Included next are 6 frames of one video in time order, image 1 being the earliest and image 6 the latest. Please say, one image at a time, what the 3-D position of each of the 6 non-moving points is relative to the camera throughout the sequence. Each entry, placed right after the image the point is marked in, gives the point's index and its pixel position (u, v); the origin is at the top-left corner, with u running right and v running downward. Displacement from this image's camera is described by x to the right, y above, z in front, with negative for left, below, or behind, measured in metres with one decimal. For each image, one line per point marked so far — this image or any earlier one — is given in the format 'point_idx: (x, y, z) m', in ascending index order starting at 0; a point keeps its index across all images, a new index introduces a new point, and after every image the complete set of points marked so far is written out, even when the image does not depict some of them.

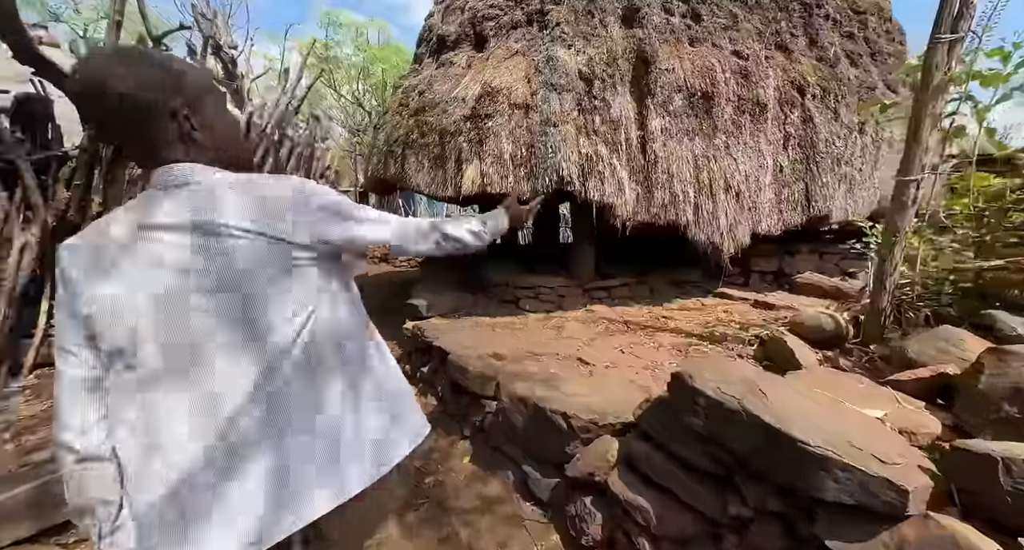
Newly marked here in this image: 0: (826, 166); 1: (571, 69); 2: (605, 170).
0: (+3.8, +1.2, +4.8) m
1: (+0.7, +2.3, +4.6) m
2: (+0.9, +1.1, +4.3) m
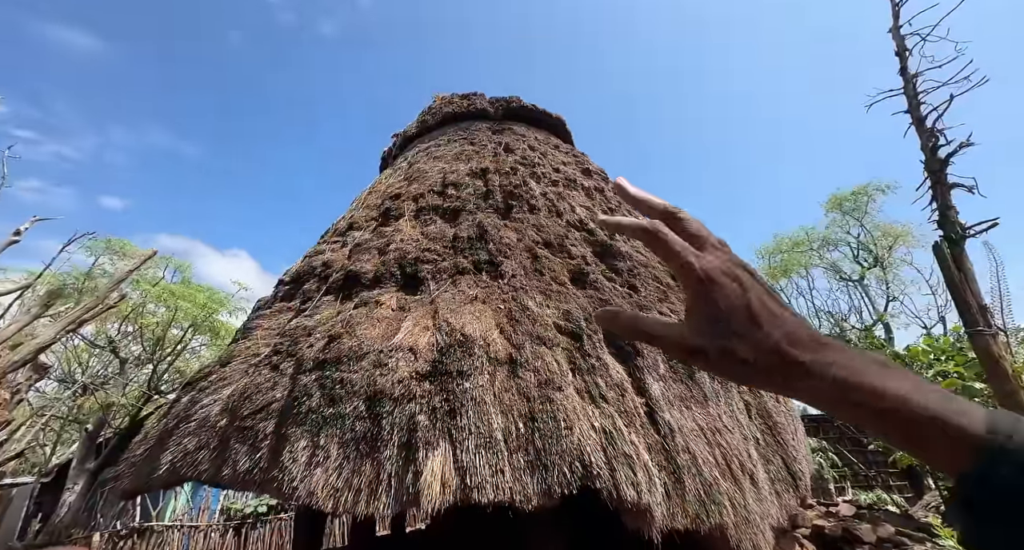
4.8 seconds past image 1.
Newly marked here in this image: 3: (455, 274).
0: (+3.1, -1.9, +4.7) m
1: (+0.3, -0.4, +3.8) m
2: (+0.9, -1.3, +3.0) m
3: (-0.6, 0.0, +4.4) m
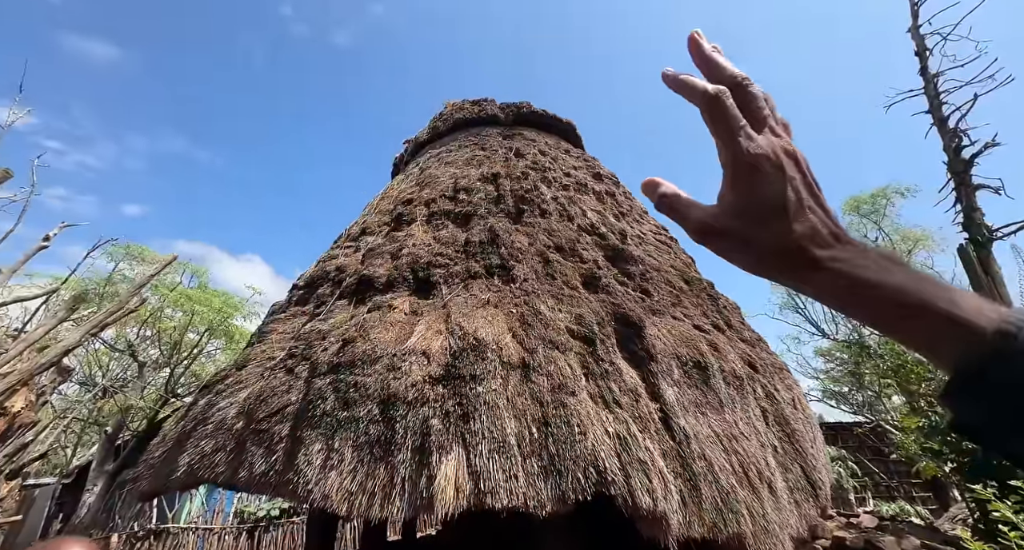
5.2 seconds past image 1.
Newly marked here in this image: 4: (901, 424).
0: (+3.3, -1.9, +4.6) m
1: (+0.5, -0.5, +3.8) m
2: (+1.0, -1.3, +3.0) m
3: (-0.5, 0.0, +4.4) m
4: (+7.0, -2.7, +7.4) m
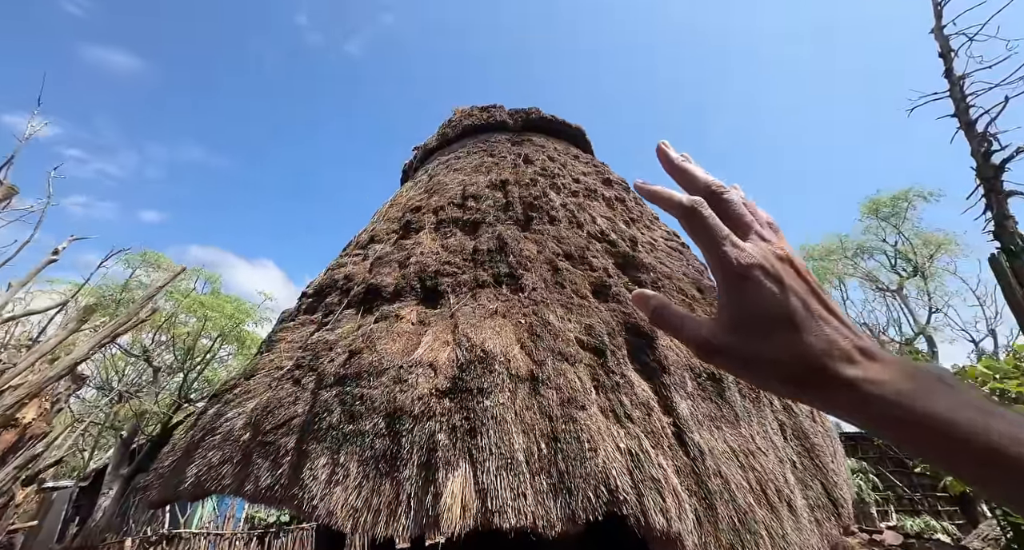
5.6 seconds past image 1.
0: (+3.4, -2.0, +4.4) m
1: (+0.5, -0.6, +3.7) m
2: (+1.0, -1.4, +2.9) m
3: (-0.4, -0.1, +4.3) m
4: (+7.2, -2.8, +7.1) m
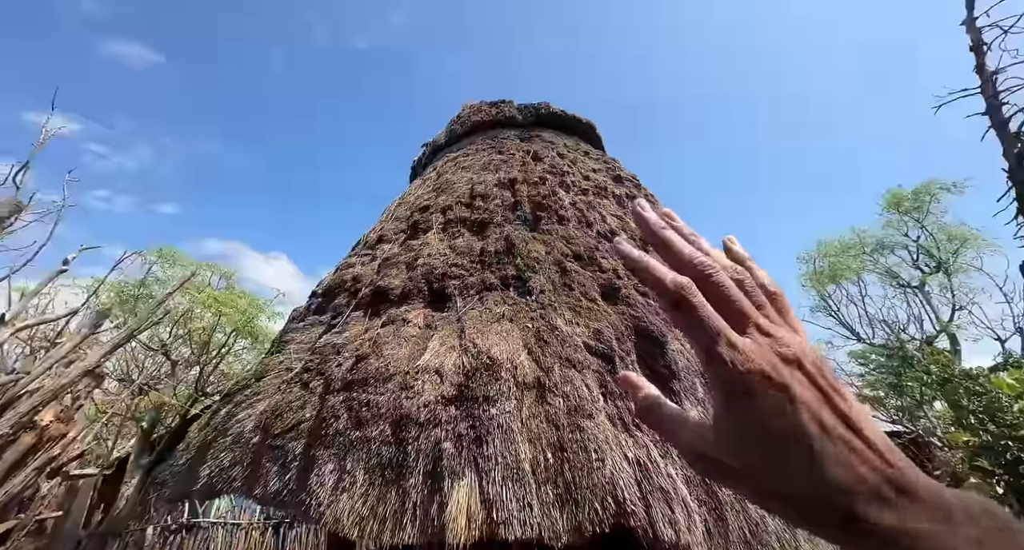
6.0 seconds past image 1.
0: (+3.5, -2.0, +4.3) m
1: (+0.6, -0.6, +3.6) m
2: (+1.1, -1.5, +2.8) m
3: (-0.3, -0.2, +4.3) m
4: (+7.3, -2.8, +7.0) m
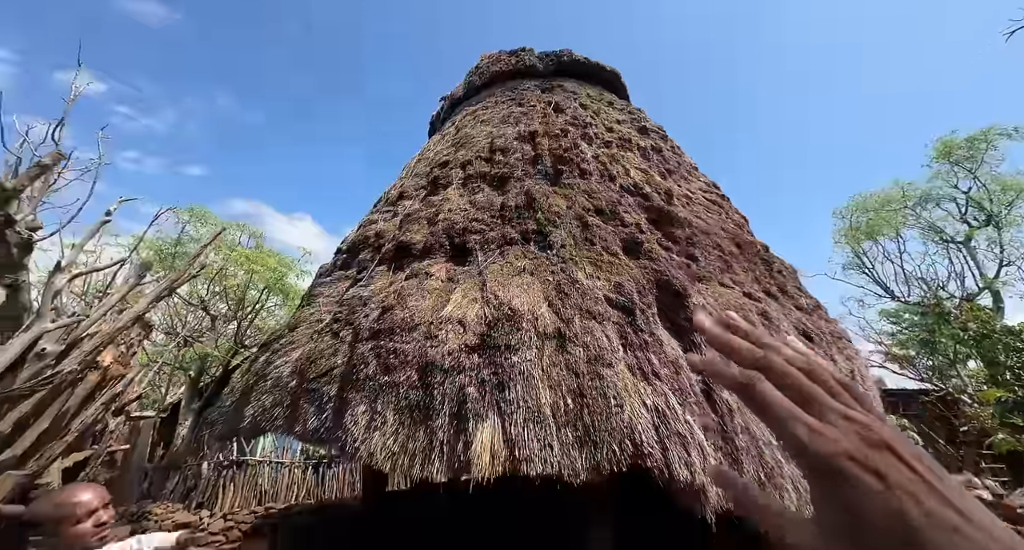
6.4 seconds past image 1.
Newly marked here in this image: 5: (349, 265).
0: (+3.7, -1.5, +4.3) m
1: (+0.8, -0.2, +3.7) m
2: (+1.2, -1.1, +2.9) m
3: (-0.1, +0.3, +4.3) m
4: (+7.7, -2.0, +6.8) m
5: (-2.0, +0.1, +5.0) m
